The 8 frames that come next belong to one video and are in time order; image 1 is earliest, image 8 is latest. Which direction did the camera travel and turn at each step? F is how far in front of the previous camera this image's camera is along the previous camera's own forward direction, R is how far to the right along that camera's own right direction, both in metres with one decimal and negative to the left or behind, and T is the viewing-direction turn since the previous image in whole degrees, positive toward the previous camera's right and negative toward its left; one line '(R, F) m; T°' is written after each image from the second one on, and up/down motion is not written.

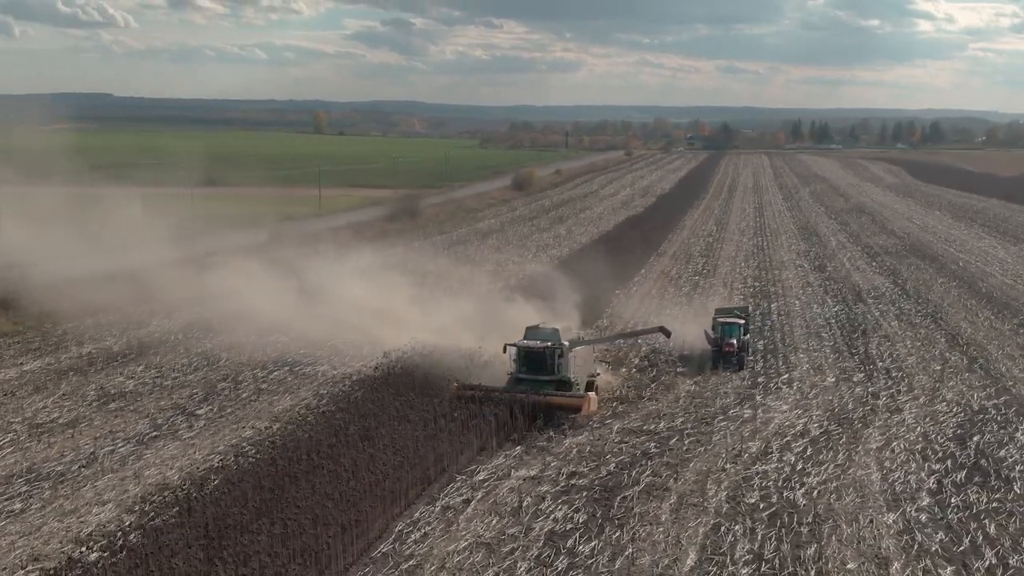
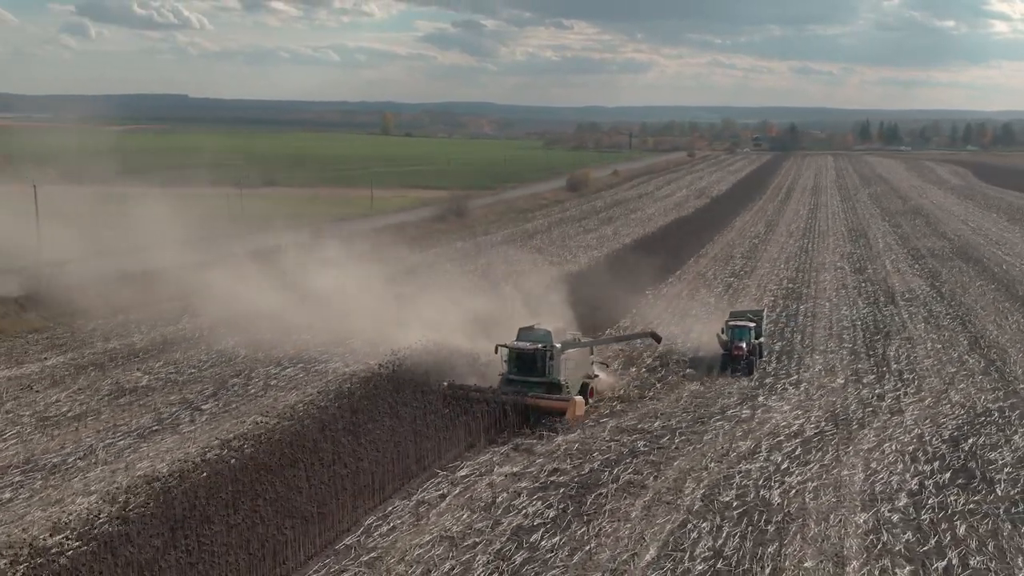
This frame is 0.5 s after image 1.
(+0.7, -0.2) m; -3°
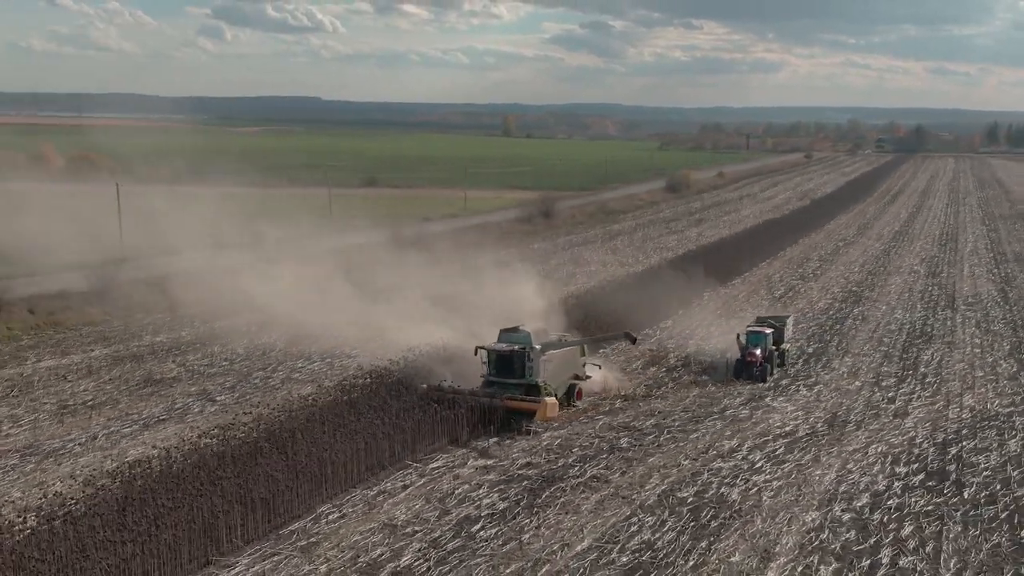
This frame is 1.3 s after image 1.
(+1.2, -0.3) m; -5°
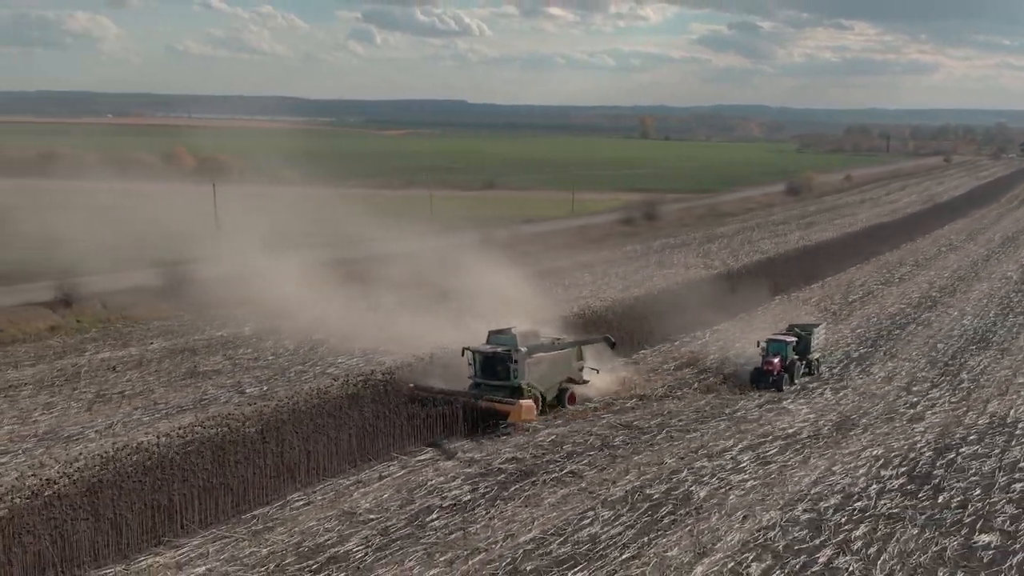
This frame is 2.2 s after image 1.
(+1.3, -0.3) m; -6°
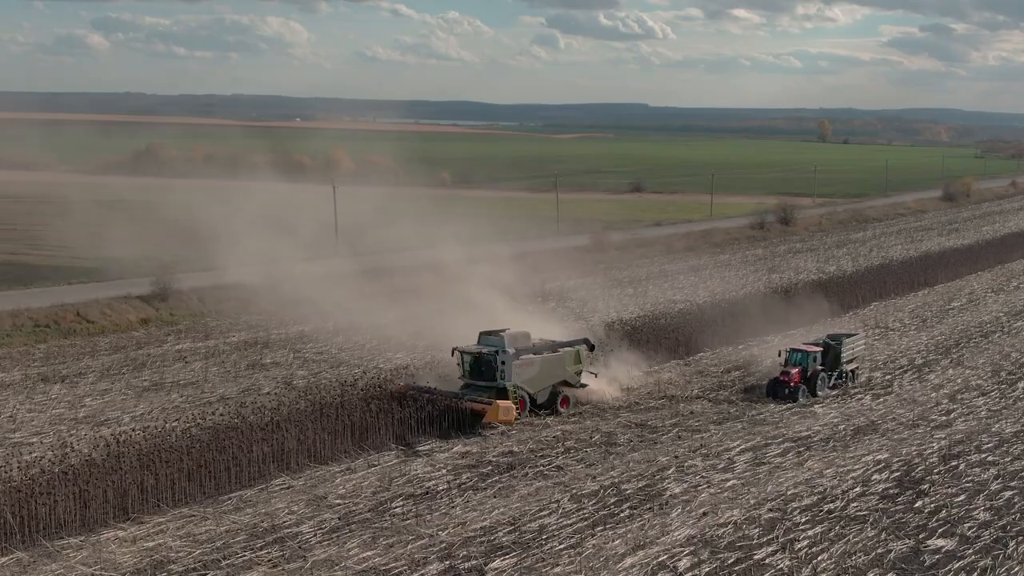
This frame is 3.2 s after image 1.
(+1.6, -0.3) m; -7°
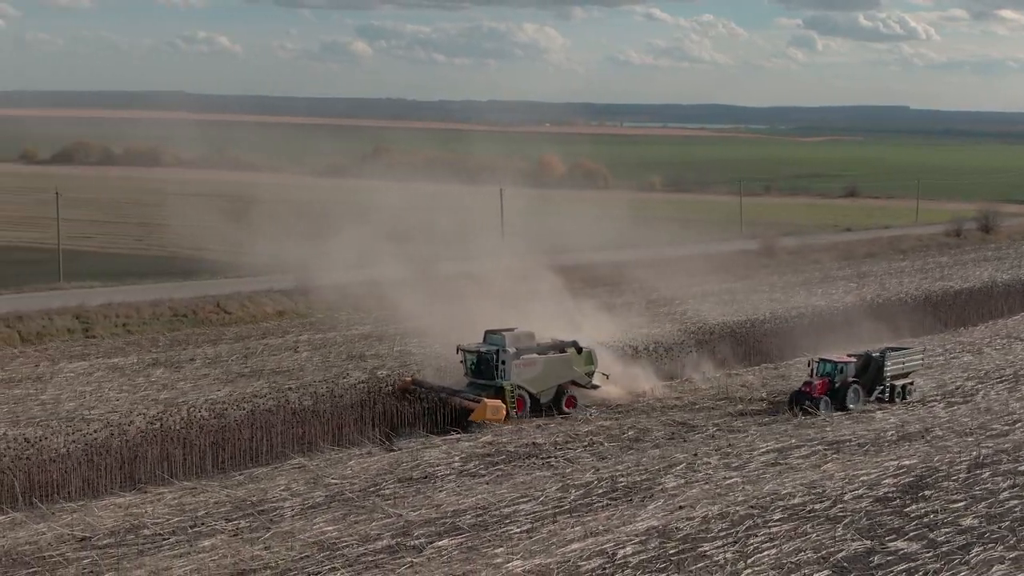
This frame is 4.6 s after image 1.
(+2.0, -0.4) m; -10°
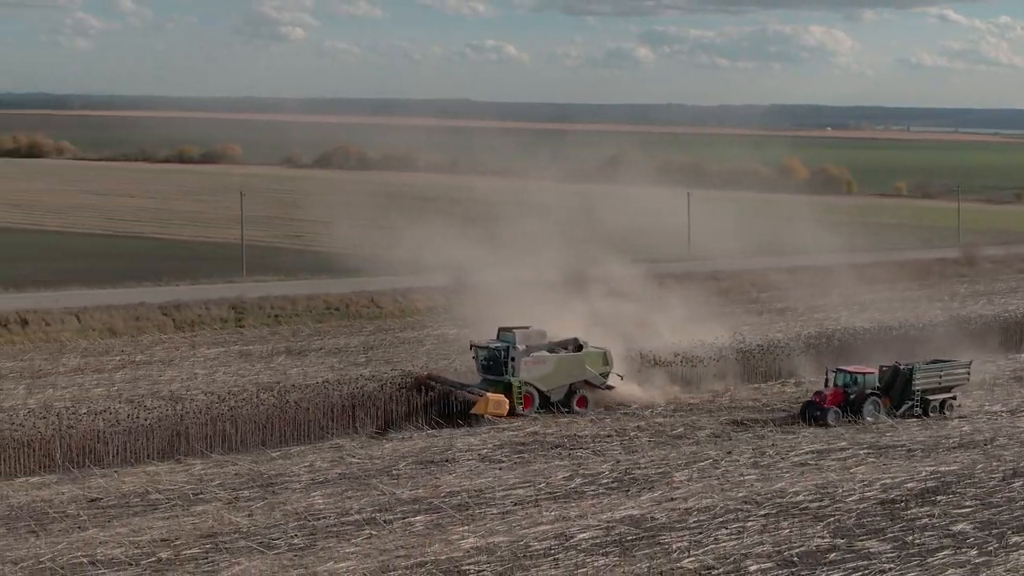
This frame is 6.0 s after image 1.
(+2.3, -0.4) m; -11°
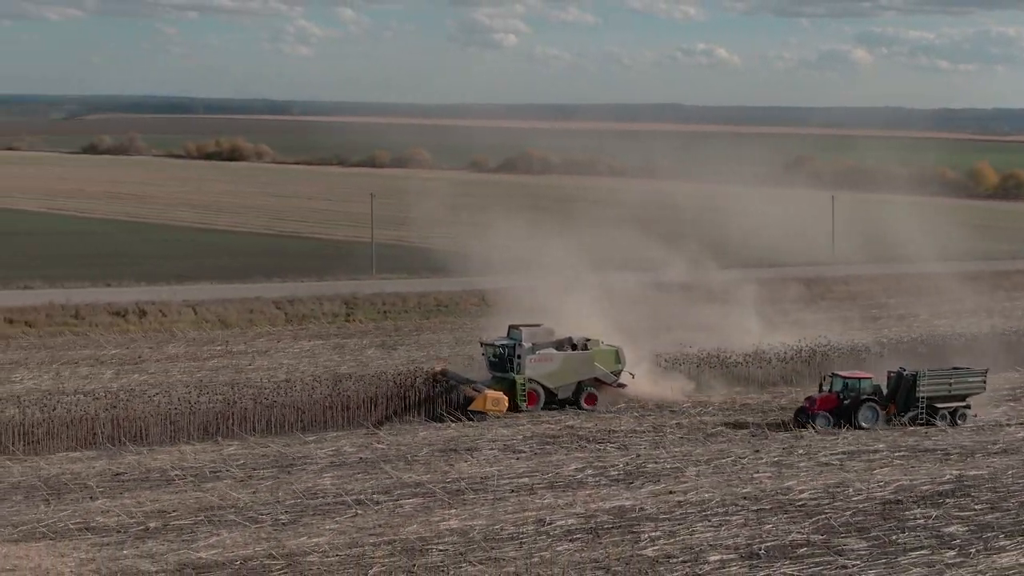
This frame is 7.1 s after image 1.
(+1.7, -0.3) m; -8°
